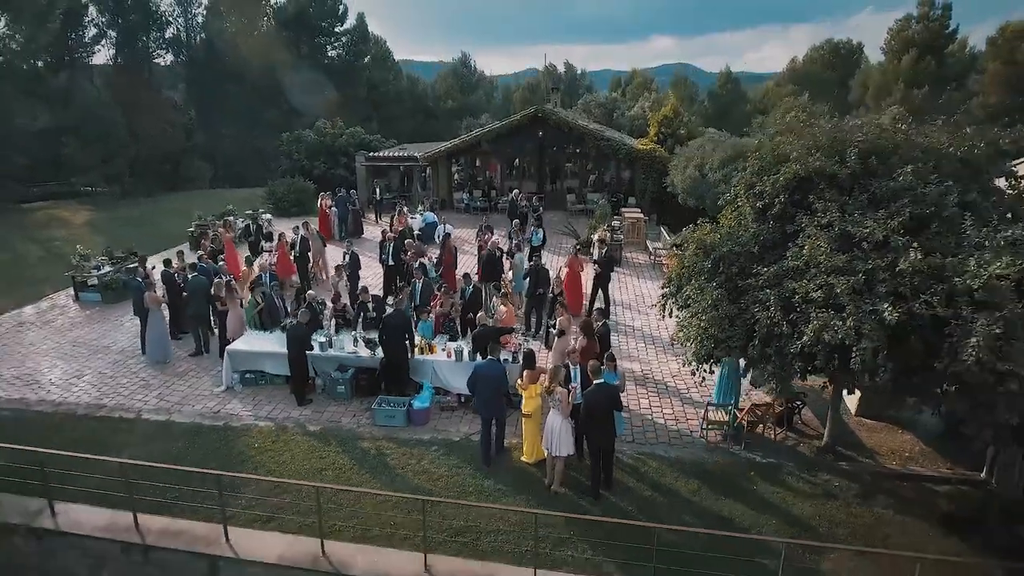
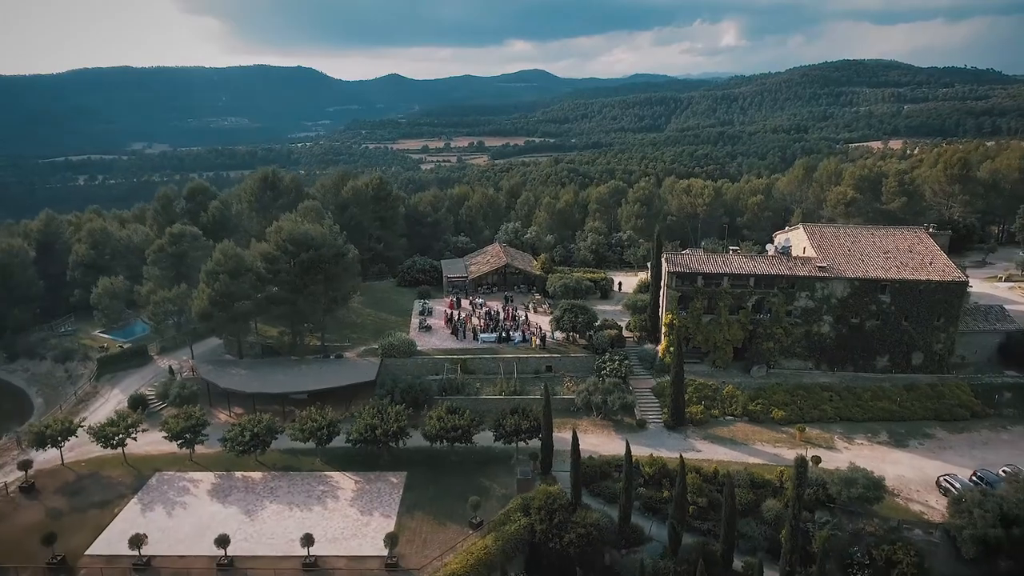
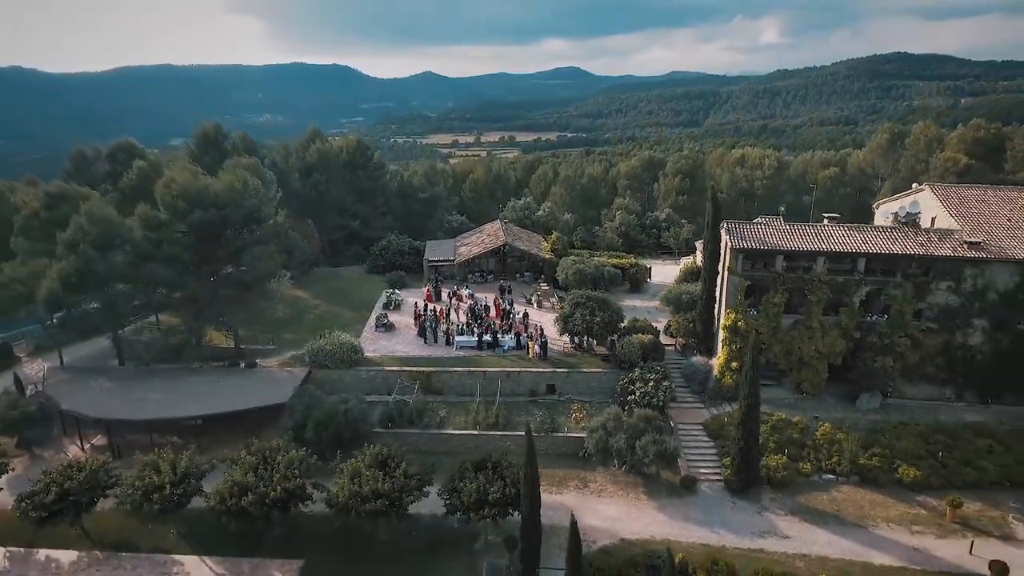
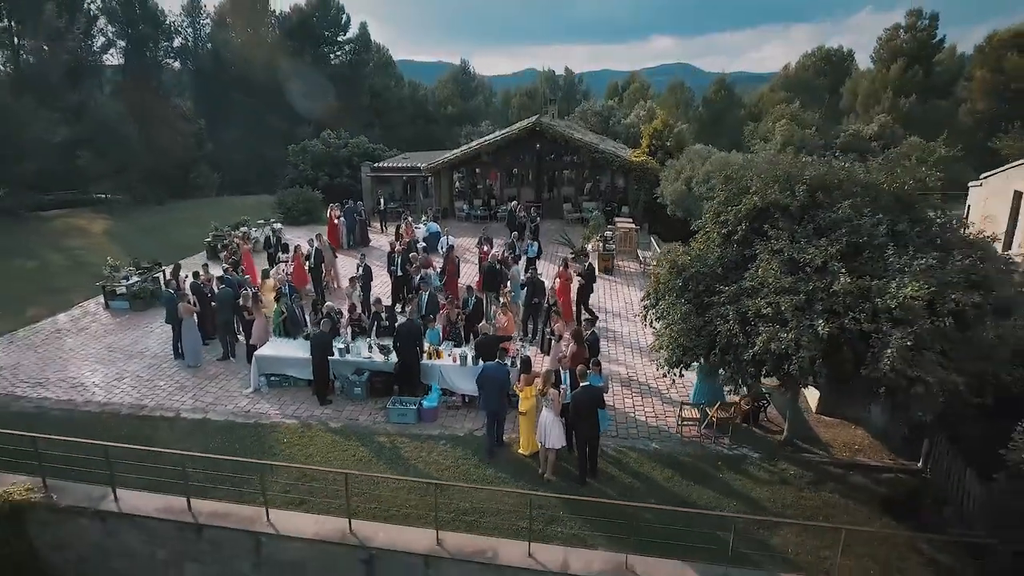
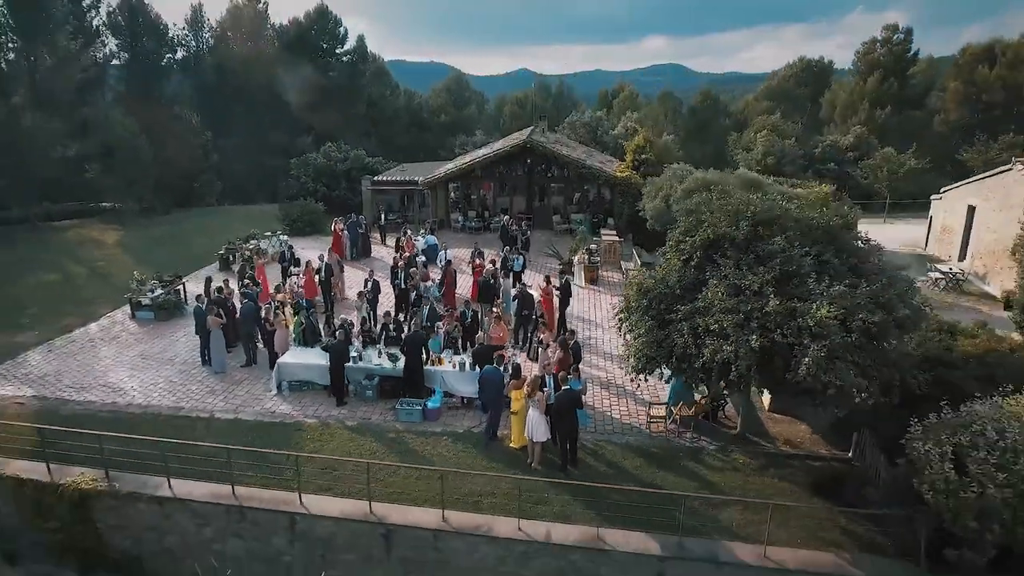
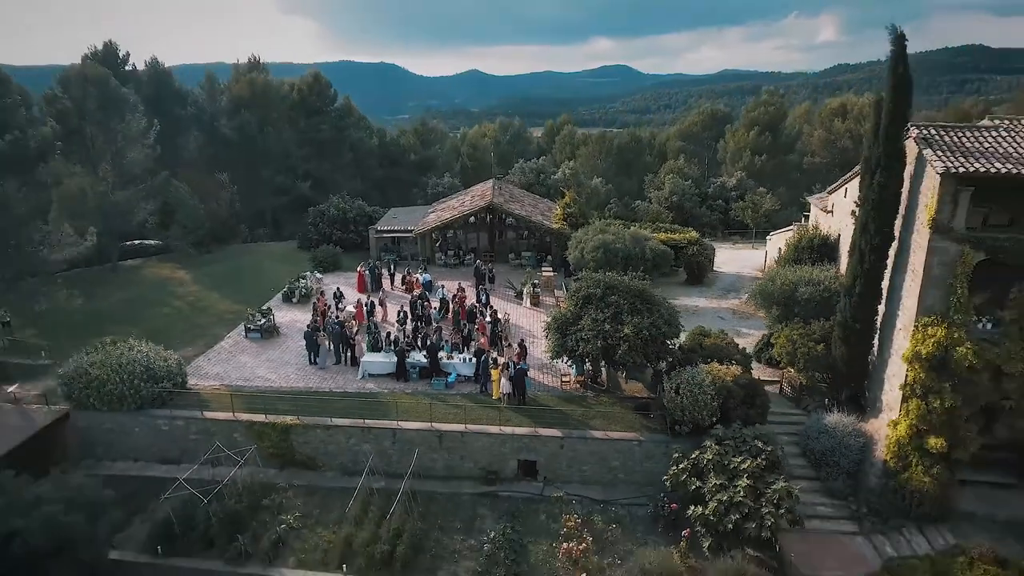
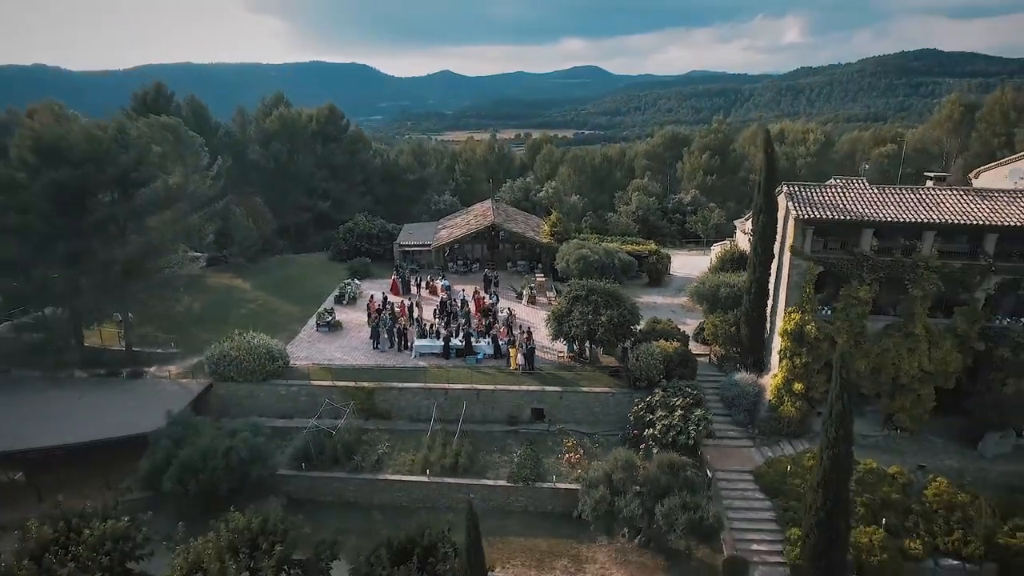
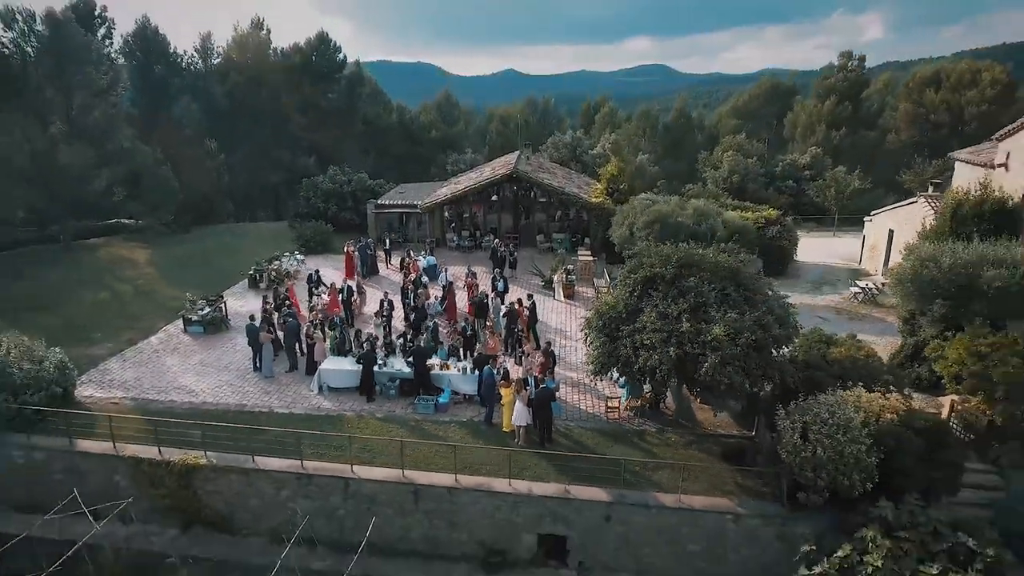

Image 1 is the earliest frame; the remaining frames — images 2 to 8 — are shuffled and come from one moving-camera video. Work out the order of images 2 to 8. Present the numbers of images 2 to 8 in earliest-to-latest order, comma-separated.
4, 5, 8, 6, 7, 3, 2
